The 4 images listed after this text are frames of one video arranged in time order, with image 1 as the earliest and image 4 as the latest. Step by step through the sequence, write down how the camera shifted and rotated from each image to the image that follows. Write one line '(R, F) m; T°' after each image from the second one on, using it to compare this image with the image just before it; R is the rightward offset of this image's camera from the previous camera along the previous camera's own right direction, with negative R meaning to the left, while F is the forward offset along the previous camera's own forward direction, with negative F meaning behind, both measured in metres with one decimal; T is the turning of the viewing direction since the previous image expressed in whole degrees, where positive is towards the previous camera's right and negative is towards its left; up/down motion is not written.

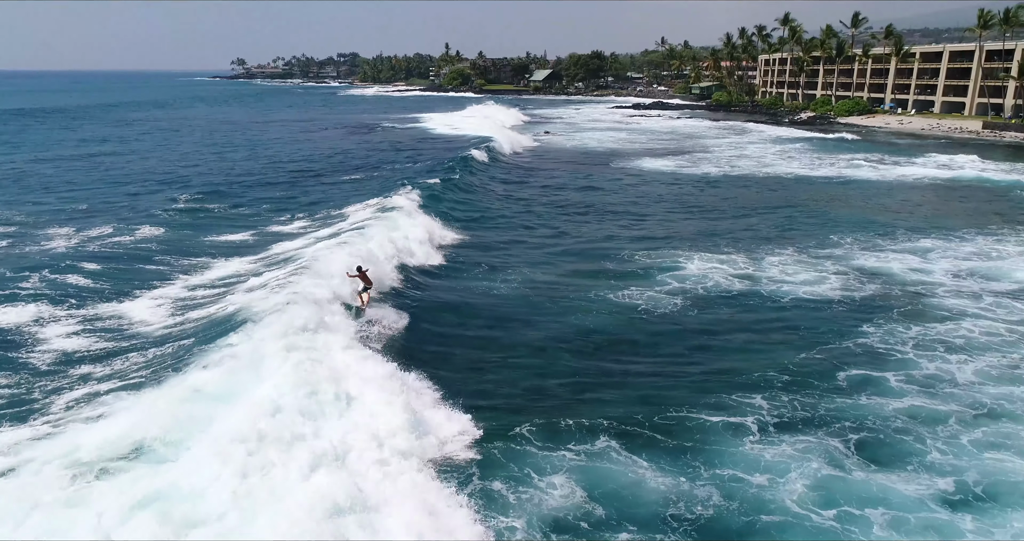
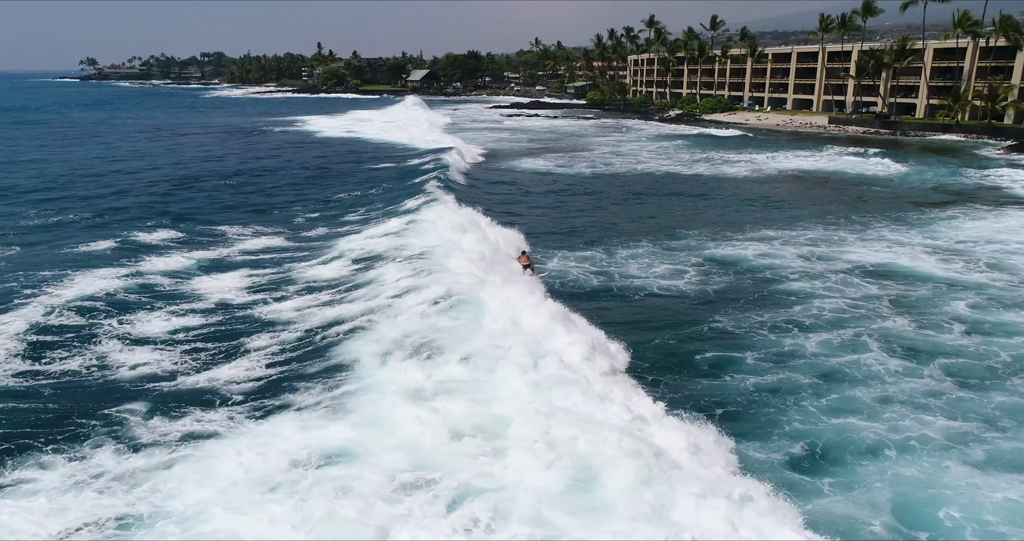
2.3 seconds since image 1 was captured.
(+0.4, 0.0) m; +8°
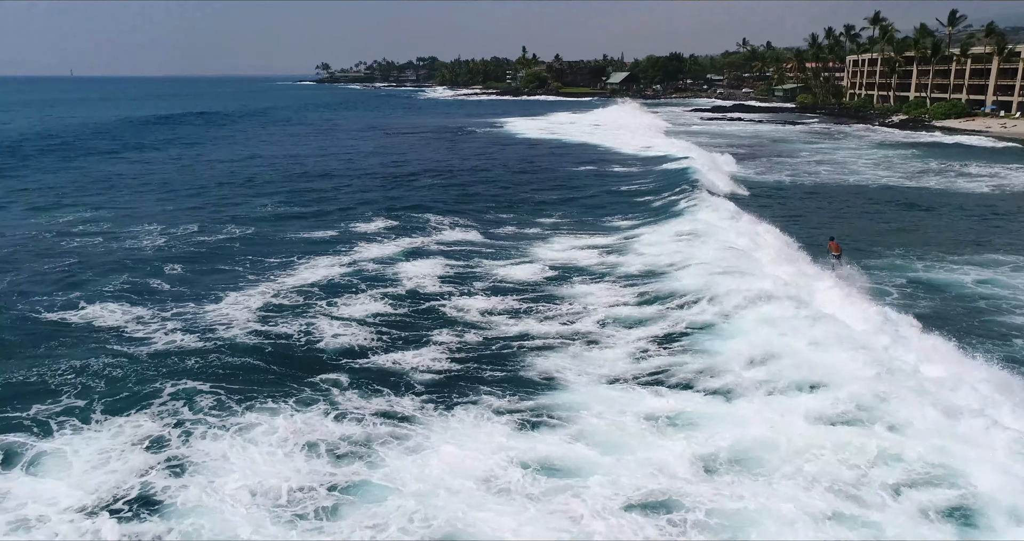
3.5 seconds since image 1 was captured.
(-0.7, -0.1) m; -13°
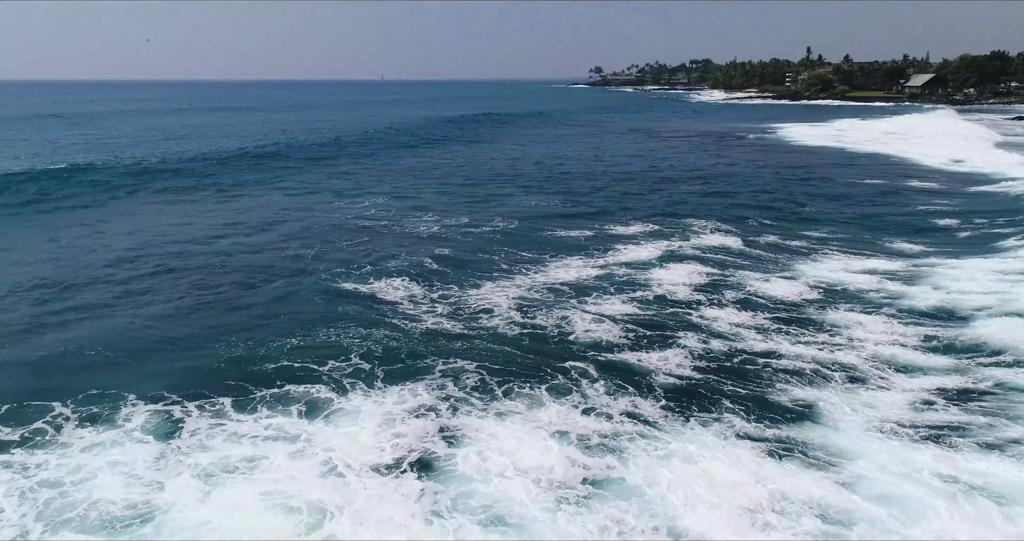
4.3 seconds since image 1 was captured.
(-1.0, -0.3) m; -17°
